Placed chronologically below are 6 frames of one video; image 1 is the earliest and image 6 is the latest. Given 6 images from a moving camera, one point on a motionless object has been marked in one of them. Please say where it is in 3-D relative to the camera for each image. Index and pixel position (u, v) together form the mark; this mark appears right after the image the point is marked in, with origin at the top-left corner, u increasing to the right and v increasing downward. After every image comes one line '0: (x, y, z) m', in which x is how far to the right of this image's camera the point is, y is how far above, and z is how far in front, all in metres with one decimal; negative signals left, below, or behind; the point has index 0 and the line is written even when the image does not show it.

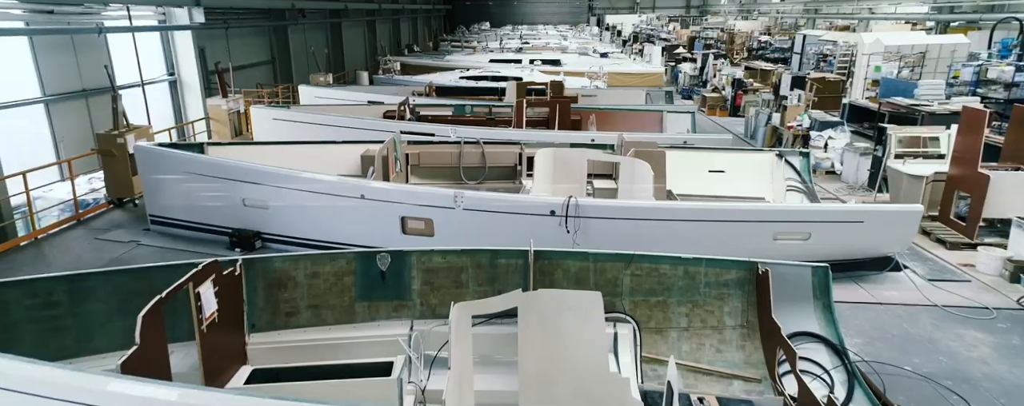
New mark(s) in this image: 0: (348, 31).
0: (-4.4, +4.6, +14.4) m
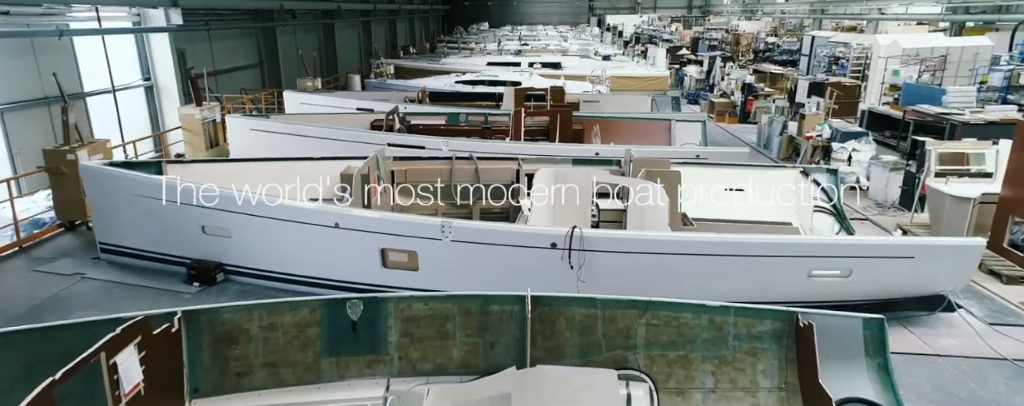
0: (-4.4, +4.5, +14.0) m
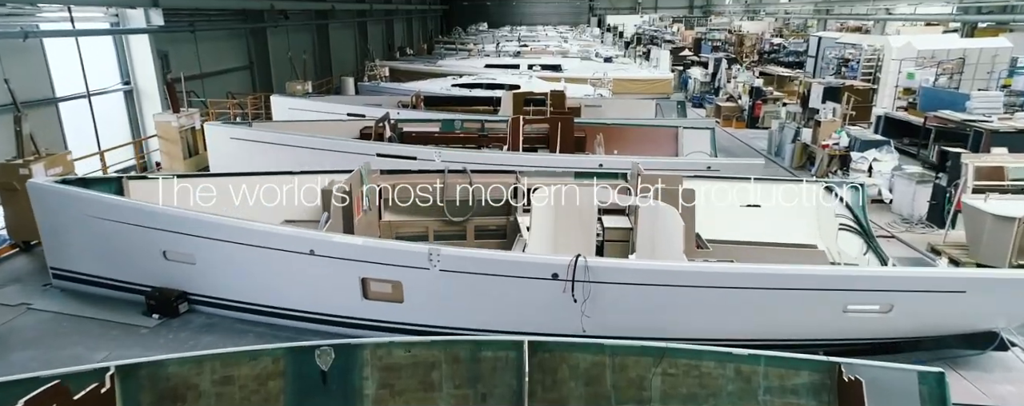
0: (-4.4, +4.3, +13.7) m
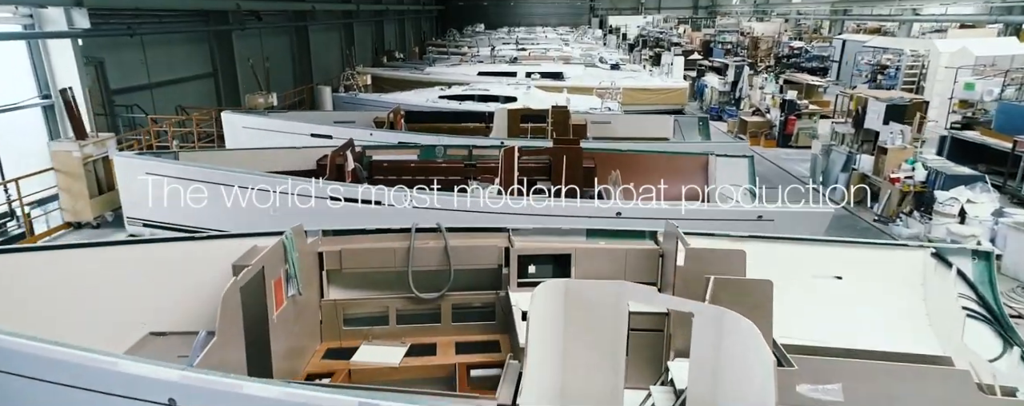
0: (-4.5, +3.9, +12.6) m
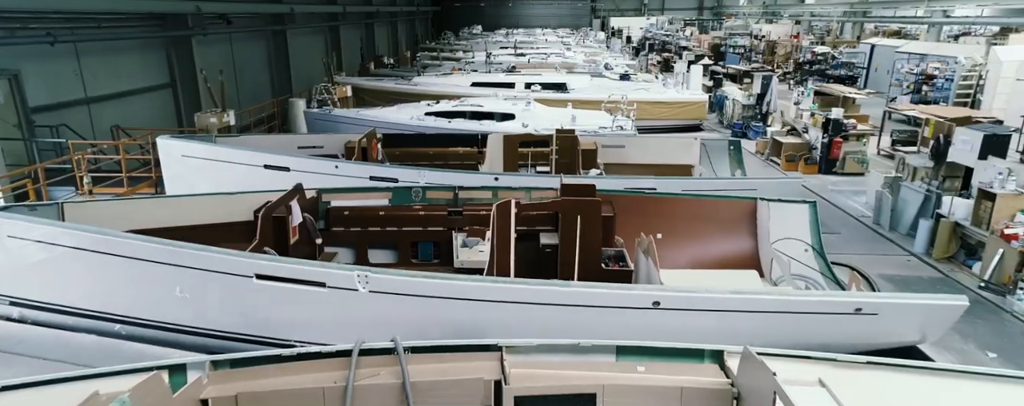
0: (-4.6, +3.5, +11.5) m
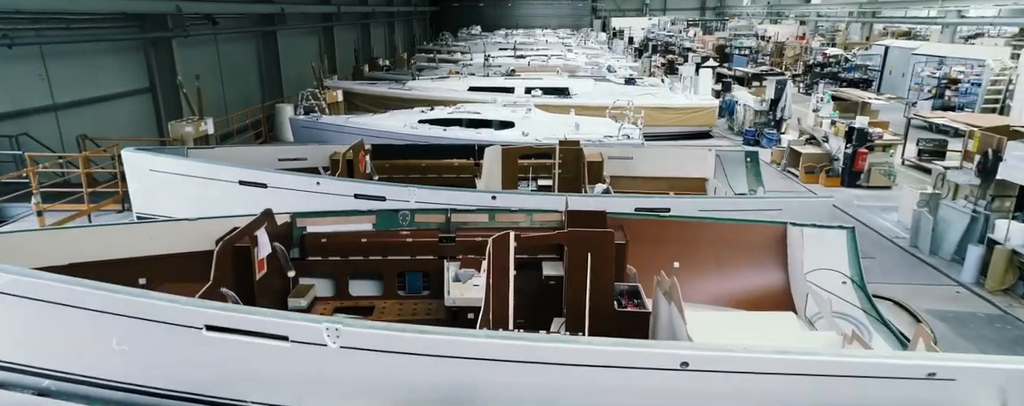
0: (-4.6, +3.3, +11.1) m
